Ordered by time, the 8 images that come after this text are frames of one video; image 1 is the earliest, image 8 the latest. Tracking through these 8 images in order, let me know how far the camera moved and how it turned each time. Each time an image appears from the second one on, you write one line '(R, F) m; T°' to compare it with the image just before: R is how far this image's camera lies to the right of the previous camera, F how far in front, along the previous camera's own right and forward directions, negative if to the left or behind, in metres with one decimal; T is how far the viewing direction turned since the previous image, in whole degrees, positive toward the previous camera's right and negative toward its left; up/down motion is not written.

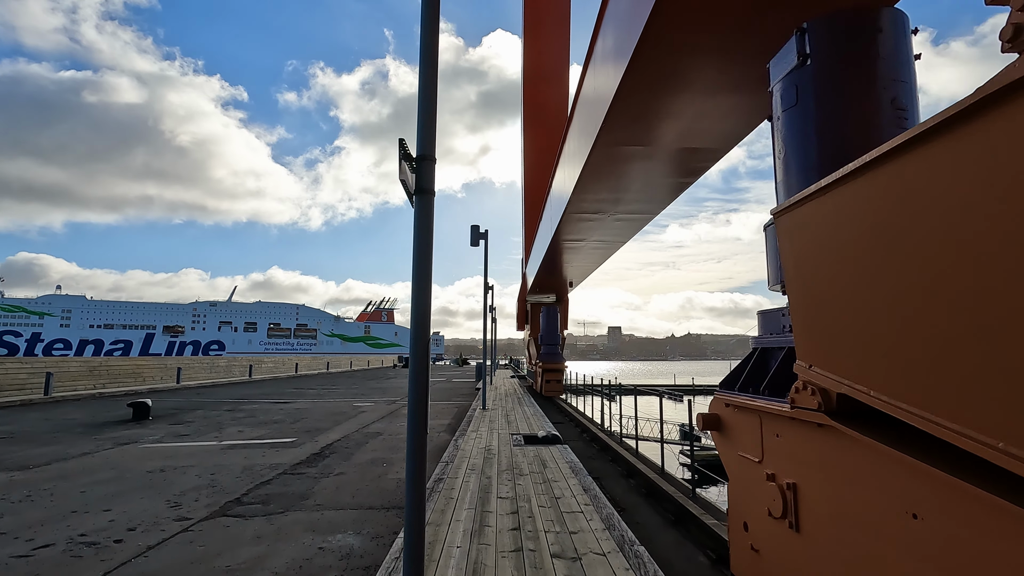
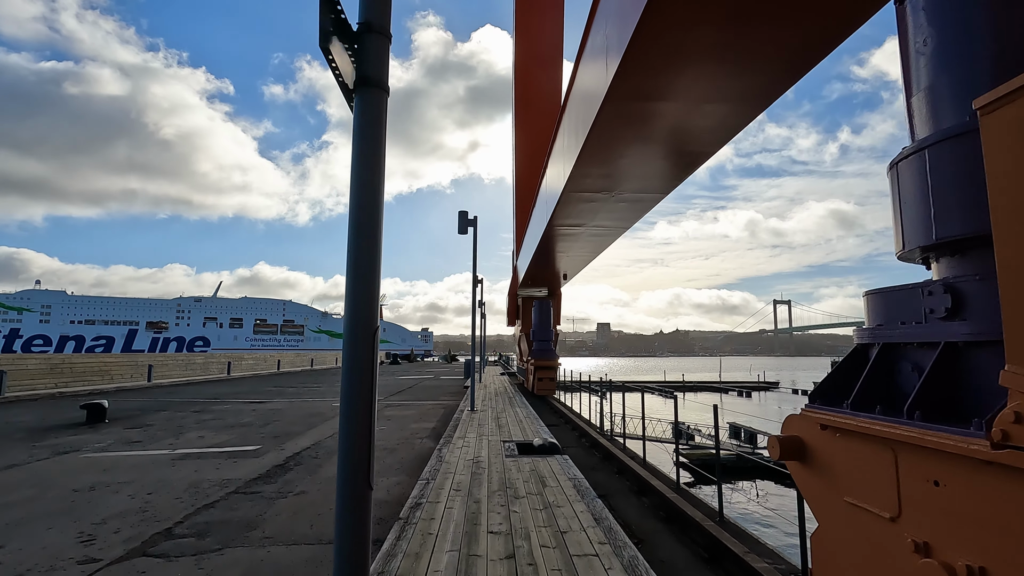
(0.0, +0.8) m; +1°
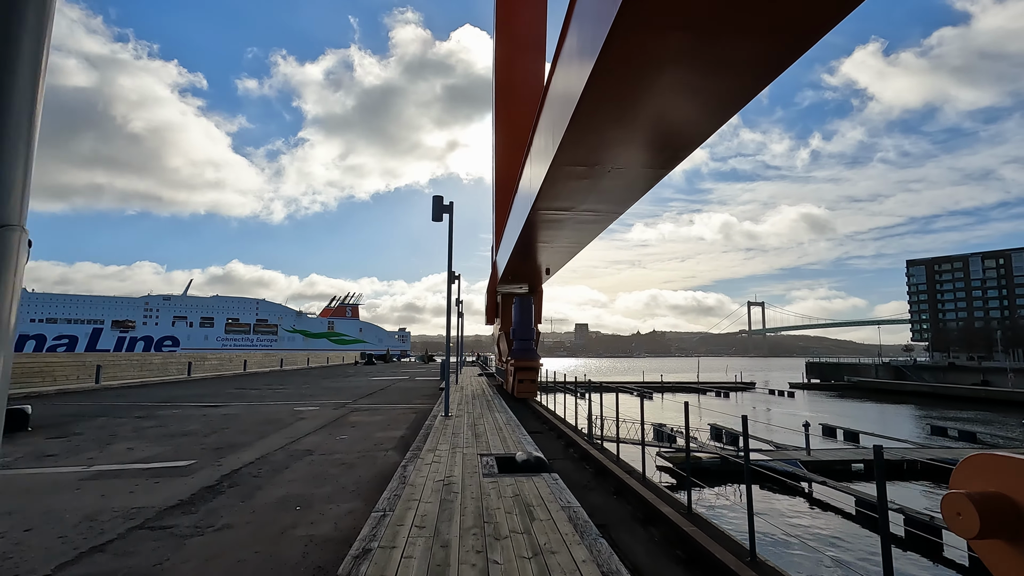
(0.0, +0.8) m; +2°
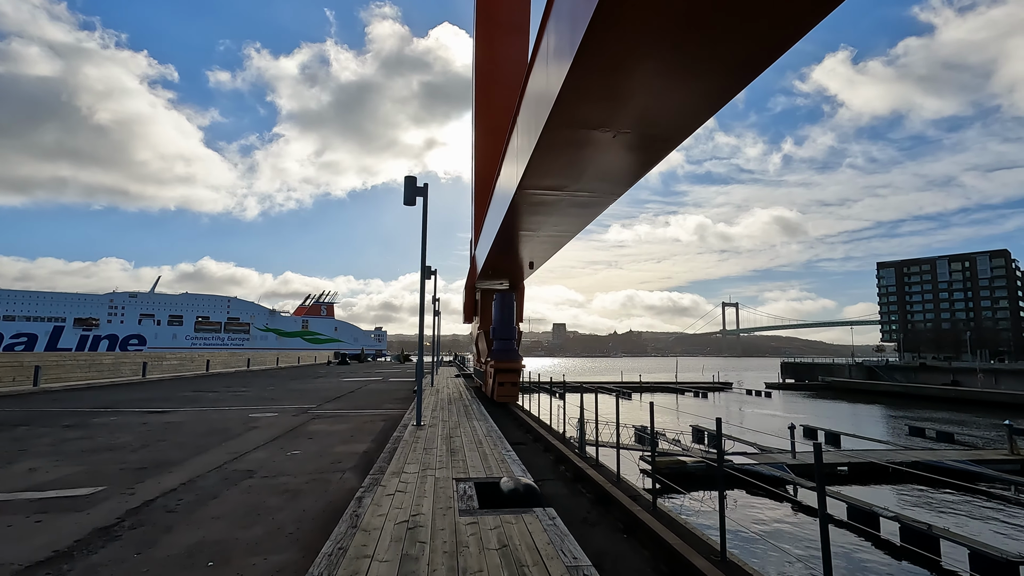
(-0.1, +0.9) m; +2°
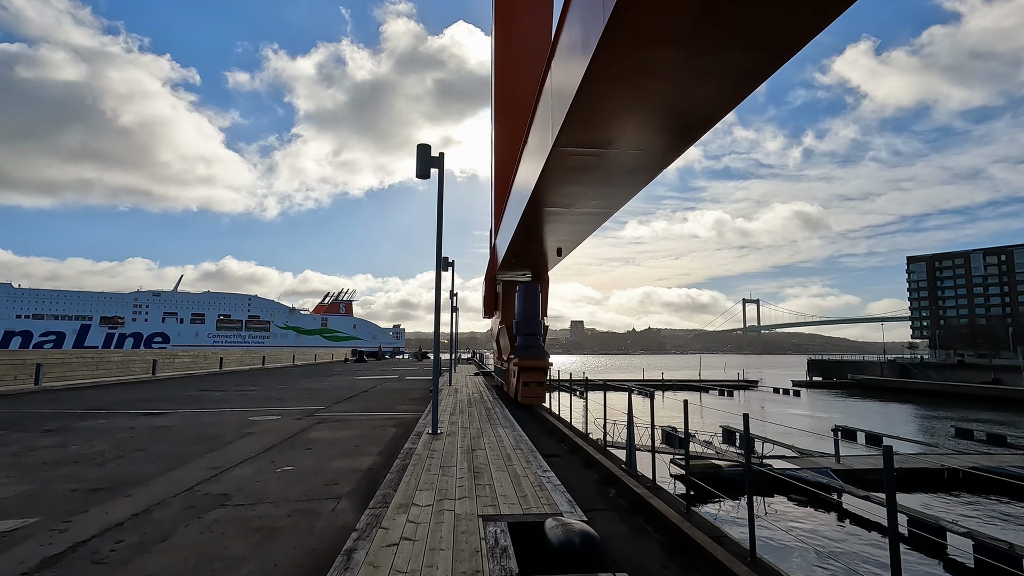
(-0.2, +1.1) m; -2°
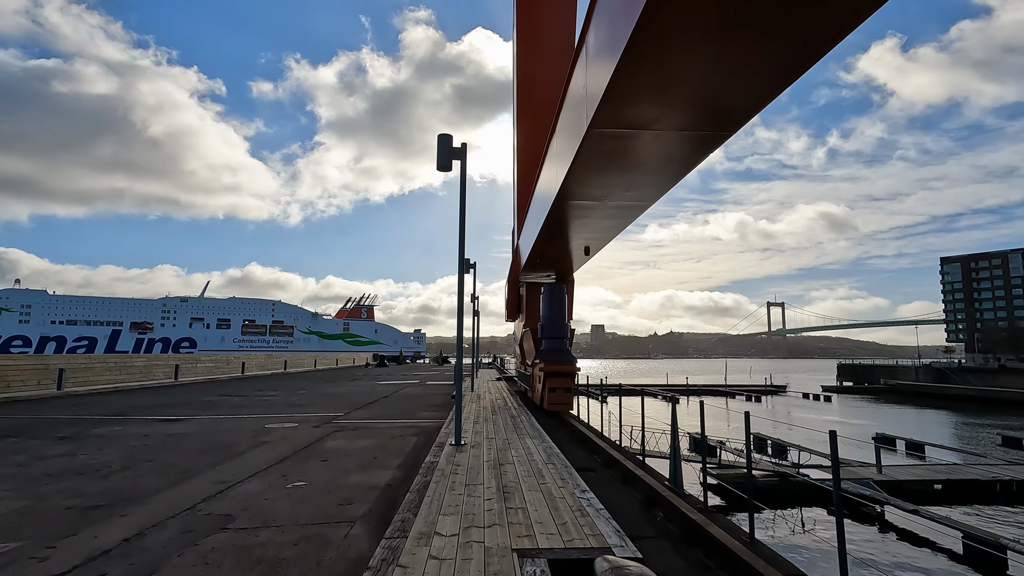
(-0.1, +0.5) m; -2°
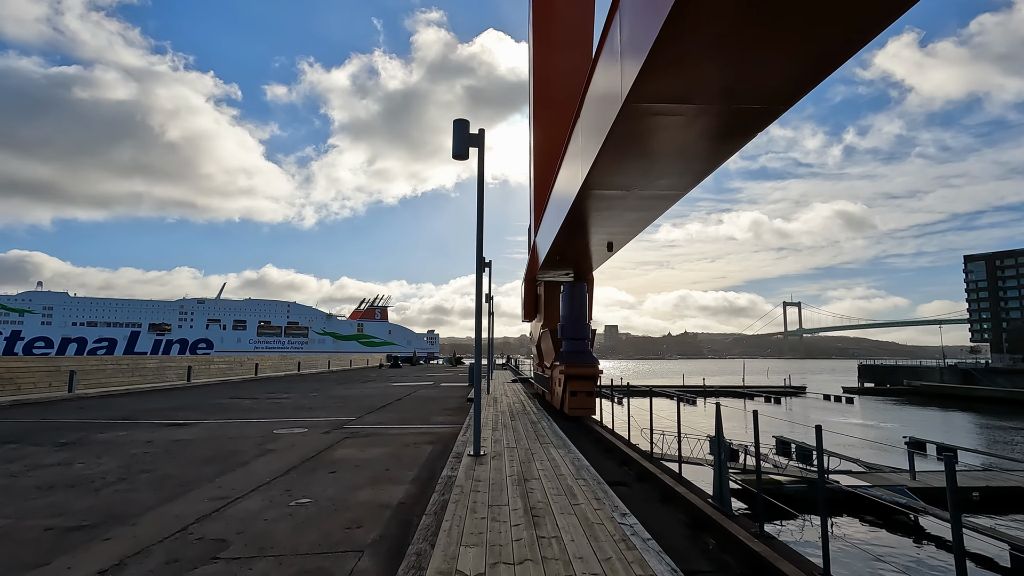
(-0.1, +0.5) m; -1°
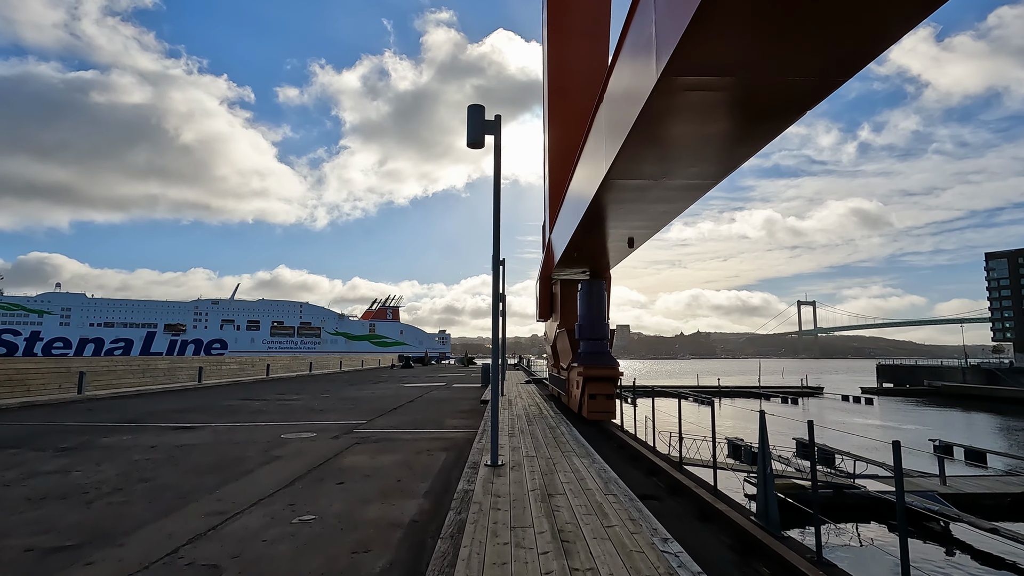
(-0.1, +0.4) m; -1°
